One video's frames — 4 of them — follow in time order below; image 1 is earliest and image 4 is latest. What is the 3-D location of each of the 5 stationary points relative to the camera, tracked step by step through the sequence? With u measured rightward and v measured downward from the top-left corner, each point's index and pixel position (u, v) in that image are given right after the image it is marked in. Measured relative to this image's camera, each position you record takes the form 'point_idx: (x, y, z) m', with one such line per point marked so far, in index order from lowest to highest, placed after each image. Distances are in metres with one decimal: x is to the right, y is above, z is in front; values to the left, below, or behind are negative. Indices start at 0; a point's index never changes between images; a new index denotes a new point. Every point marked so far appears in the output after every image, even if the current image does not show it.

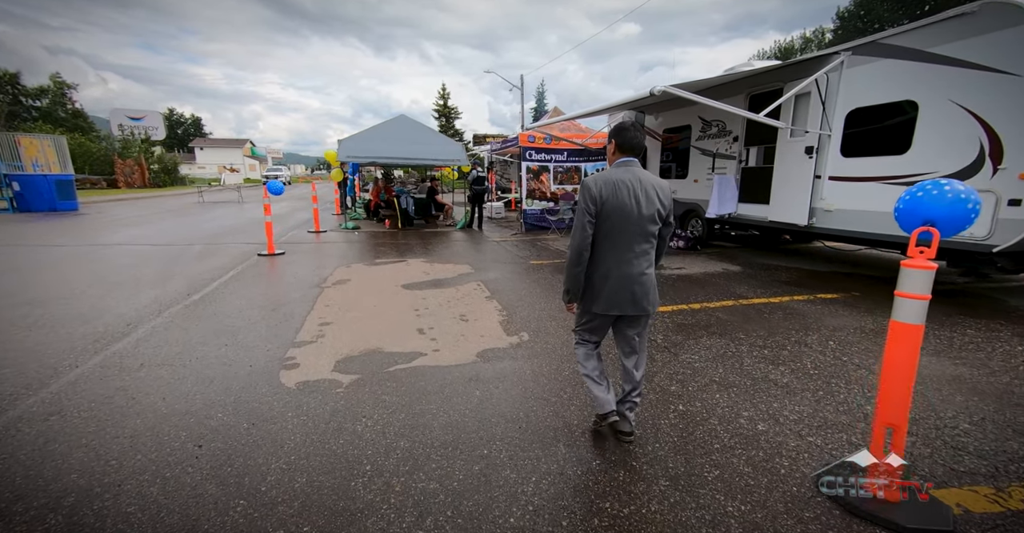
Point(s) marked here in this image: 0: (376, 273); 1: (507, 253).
0: (-2.3, -0.1, +7.3) m
1: (-0.1, +0.3, +9.5) m
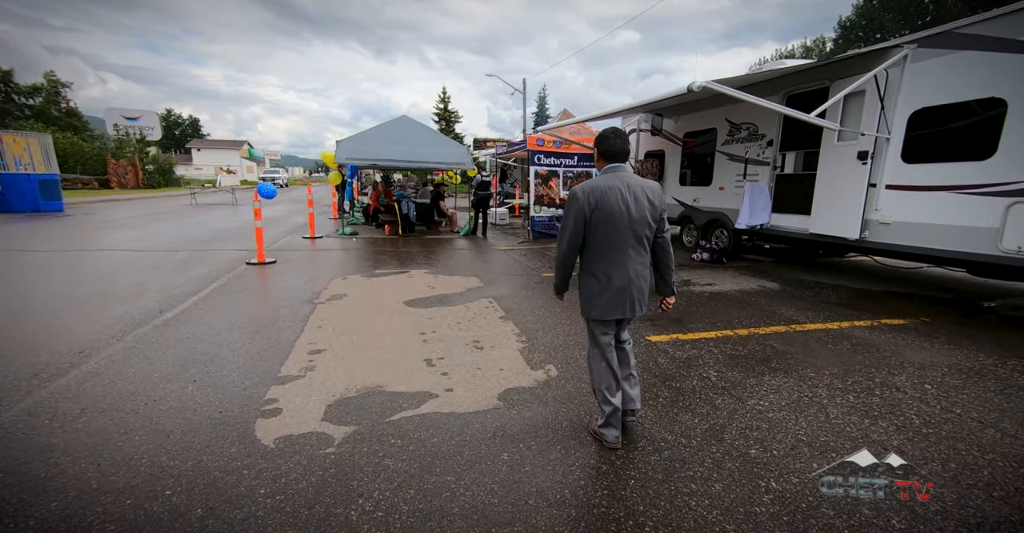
0: (-2.1, -0.3, +6.6) m
1: (+0.1, 0.0, +8.9) m
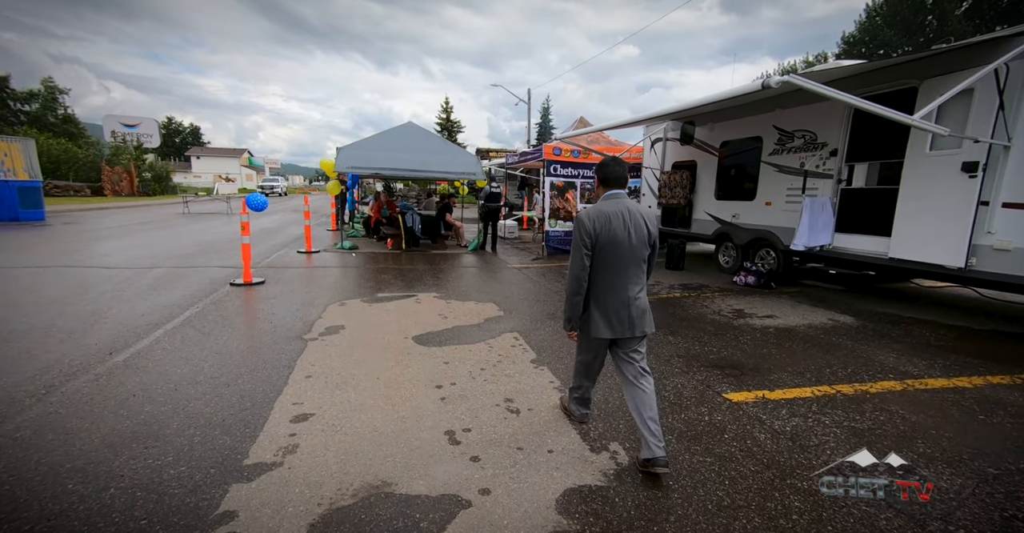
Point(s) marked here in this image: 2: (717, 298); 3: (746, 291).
0: (-1.7, -0.6, +5.6) m
1: (+0.4, -0.4, +7.9) m
2: (+3.1, -0.5, +6.6) m
3: (+3.7, -0.4, +6.9) m
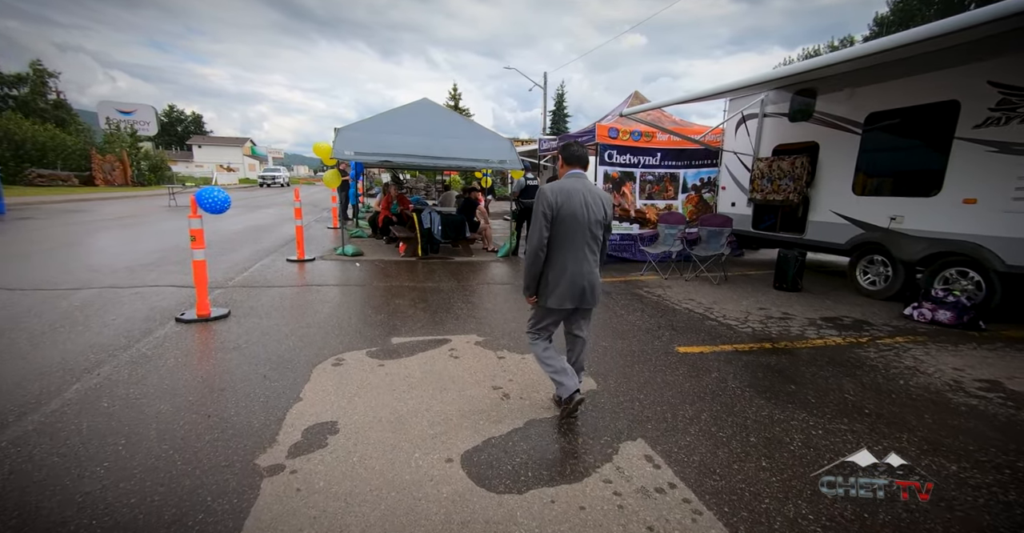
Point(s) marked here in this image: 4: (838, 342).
0: (-0.9, -1.0, +3.3) m
1: (+1.3, -0.7, +5.6) m
2: (+4.0, -0.8, +4.3) m
3: (+4.6, -0.7, +4.5) m
4: (+3.6, -0.8, +4.7) m
